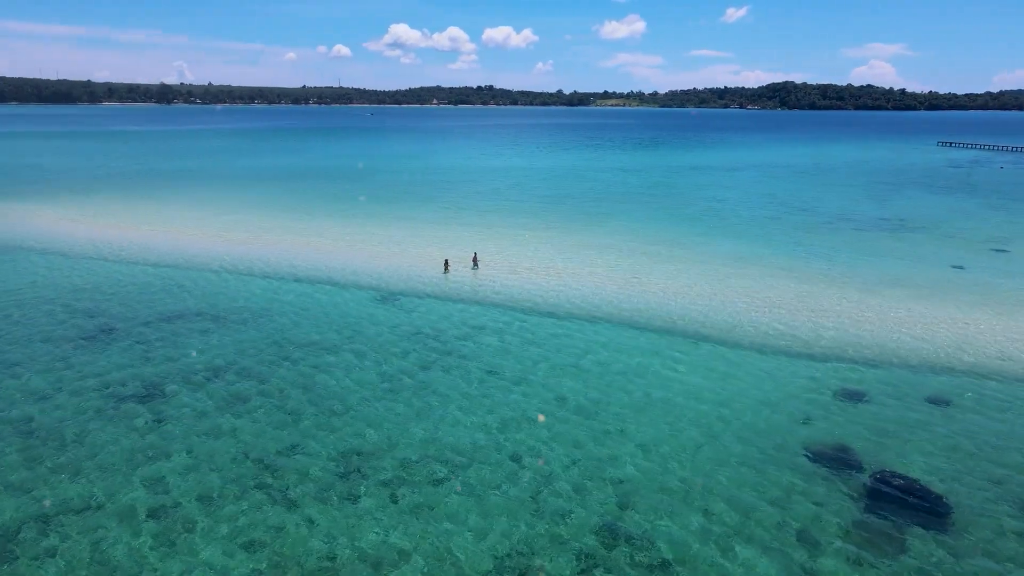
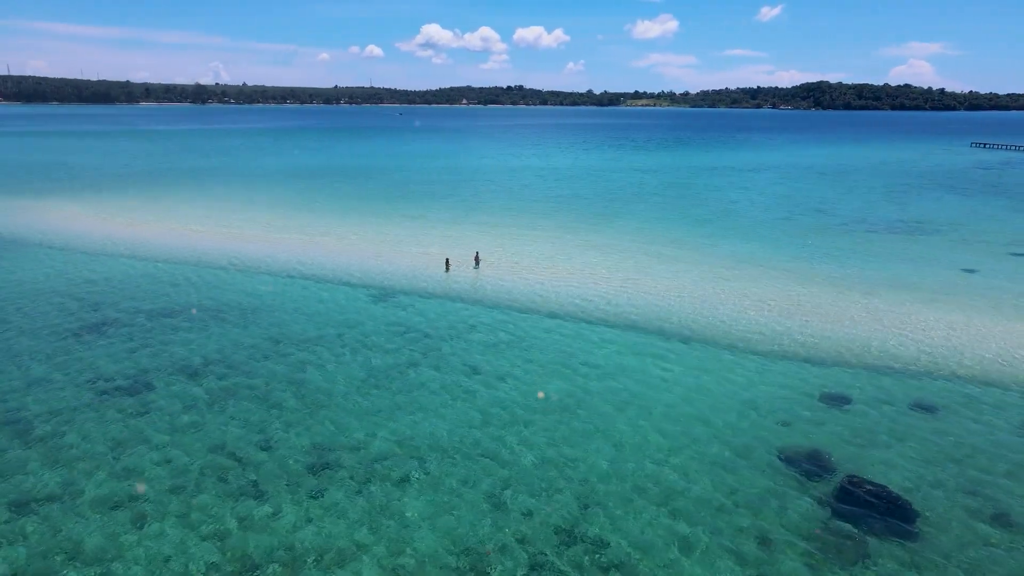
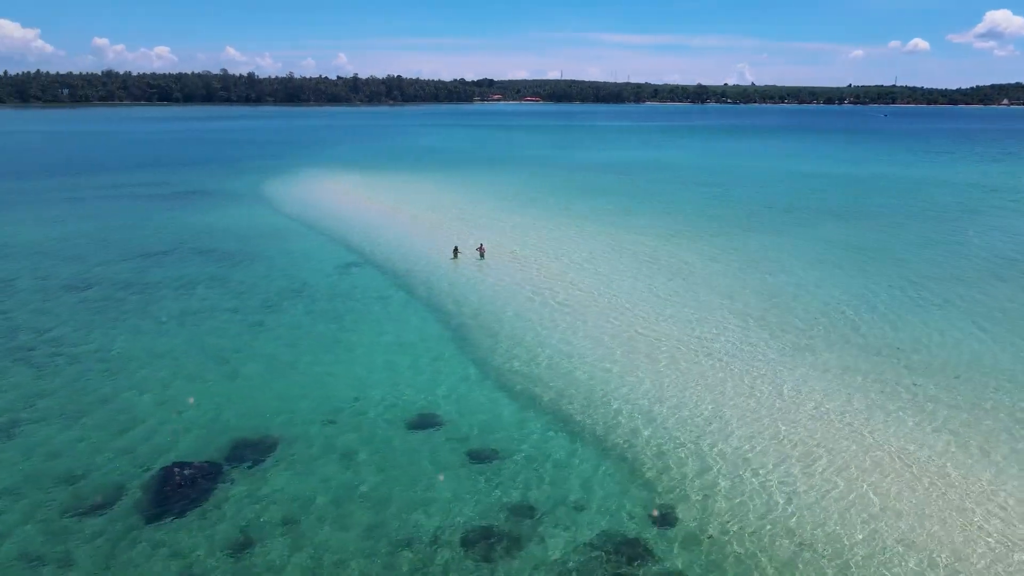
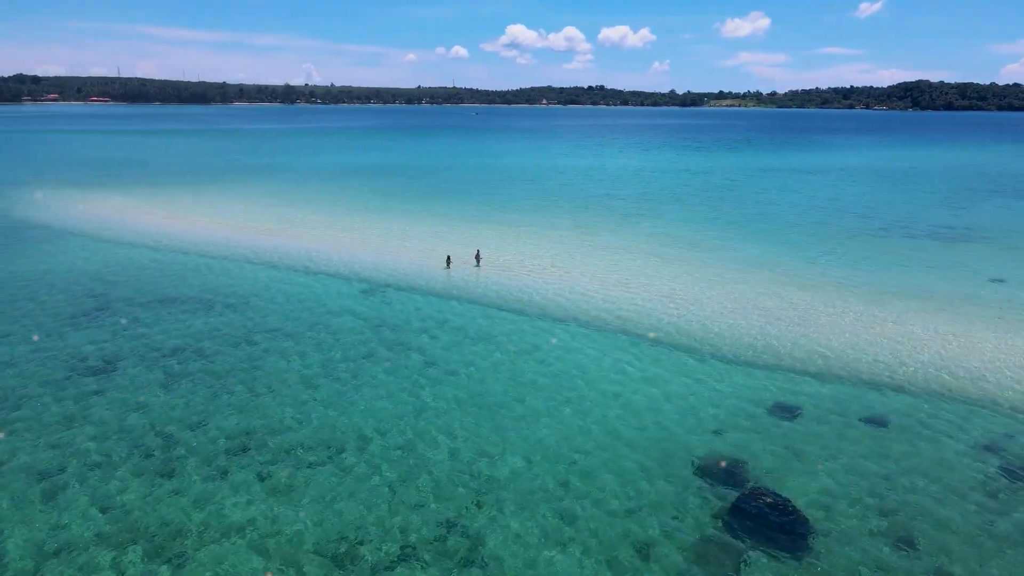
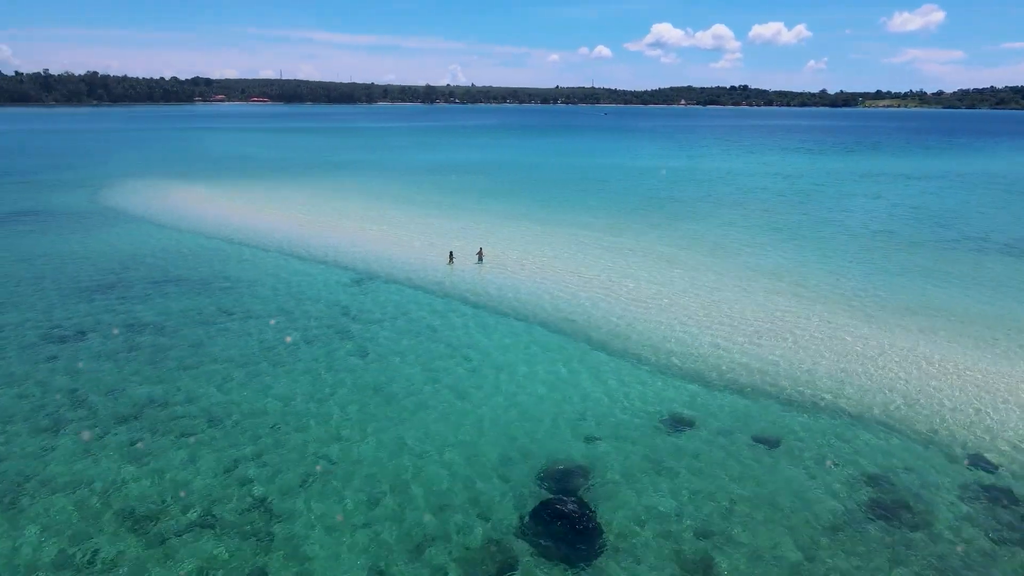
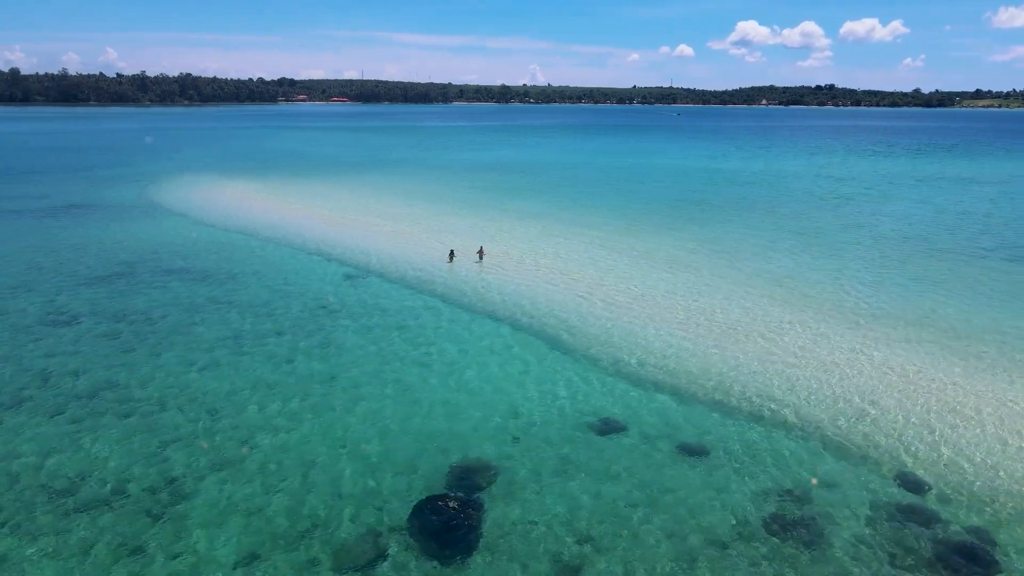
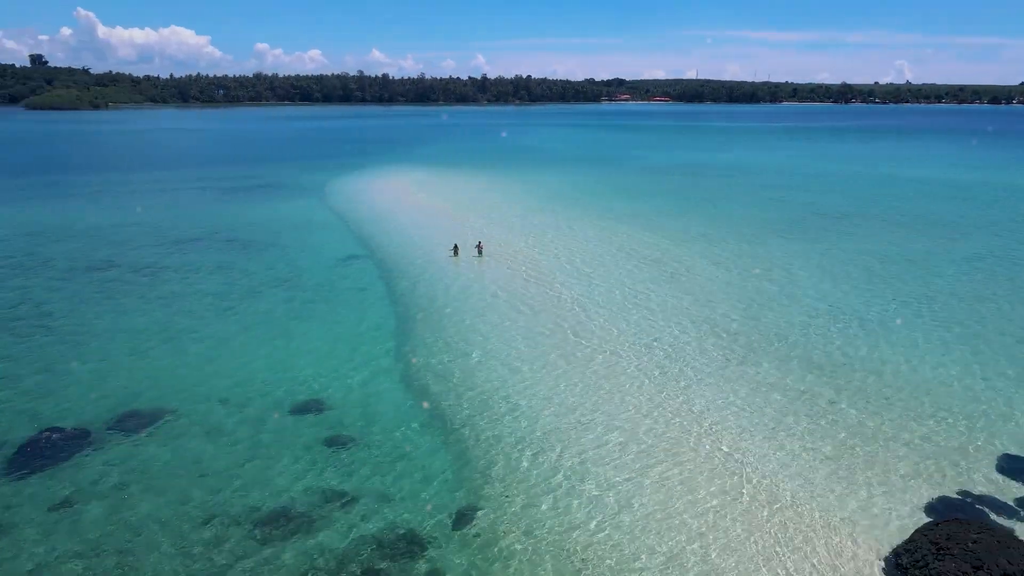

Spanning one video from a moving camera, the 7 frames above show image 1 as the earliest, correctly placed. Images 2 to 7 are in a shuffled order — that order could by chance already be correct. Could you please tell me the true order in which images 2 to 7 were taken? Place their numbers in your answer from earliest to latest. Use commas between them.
2, 4, 5, 6, 3, 7
